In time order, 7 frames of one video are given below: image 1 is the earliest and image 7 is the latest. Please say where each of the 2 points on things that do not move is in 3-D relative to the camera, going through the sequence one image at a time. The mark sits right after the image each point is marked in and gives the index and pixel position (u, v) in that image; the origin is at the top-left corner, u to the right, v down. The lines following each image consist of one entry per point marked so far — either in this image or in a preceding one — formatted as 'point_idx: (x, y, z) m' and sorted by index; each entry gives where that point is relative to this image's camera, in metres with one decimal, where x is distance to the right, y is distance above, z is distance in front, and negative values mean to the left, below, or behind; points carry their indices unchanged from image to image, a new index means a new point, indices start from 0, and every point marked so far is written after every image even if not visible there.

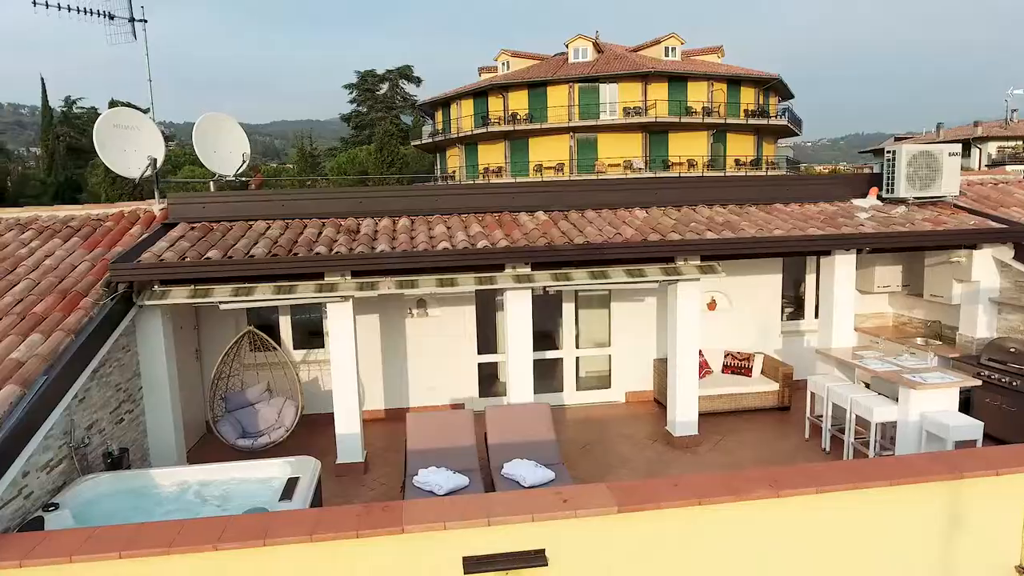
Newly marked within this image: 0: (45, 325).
0: (-4.6, -0.4, +6.0) m
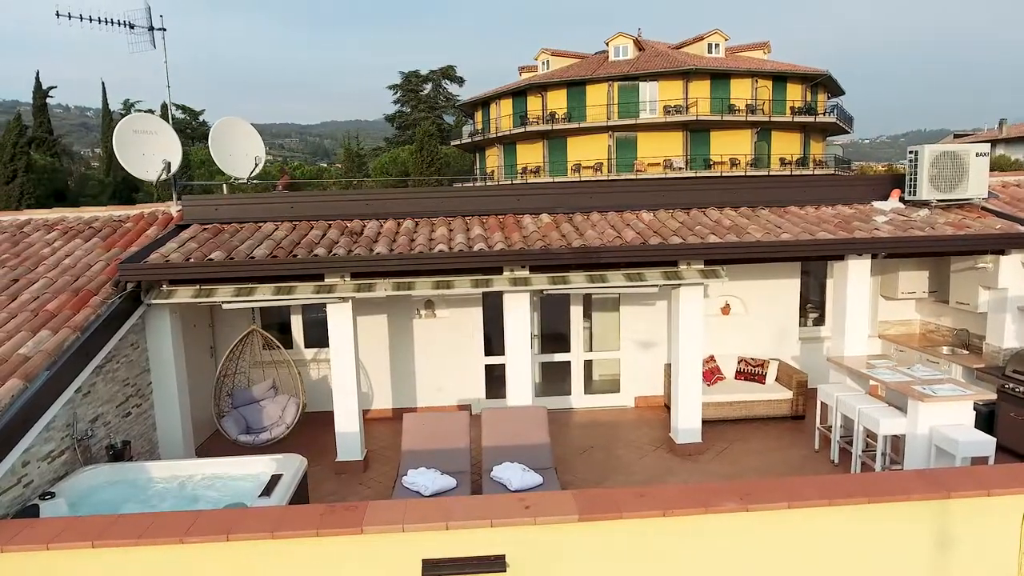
0: (-4.8, -0.3, +6.3) m
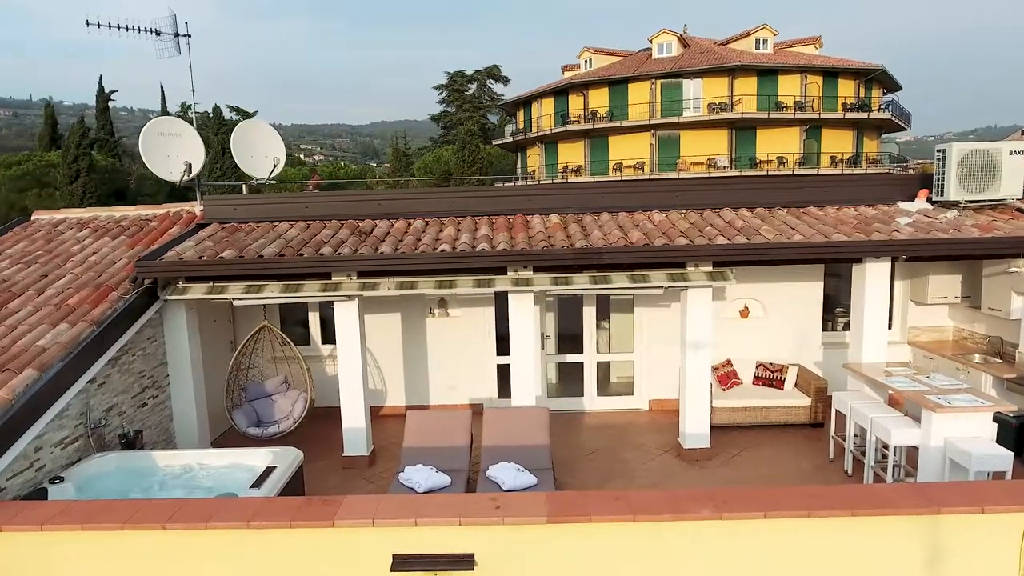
0: (-4.8, -0.3, +6.6) m
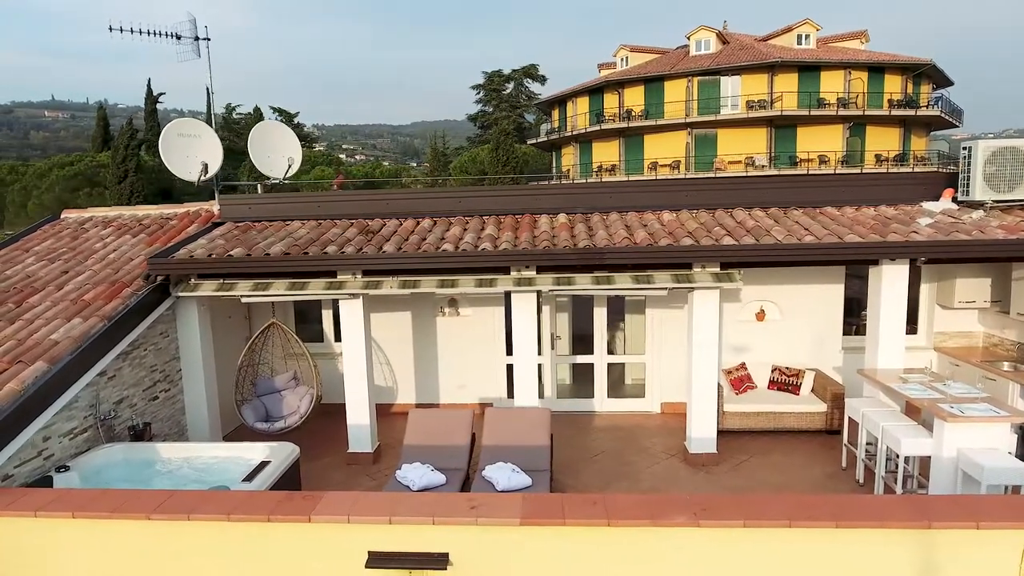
0: (-4.9, -0.2, +6.9) m
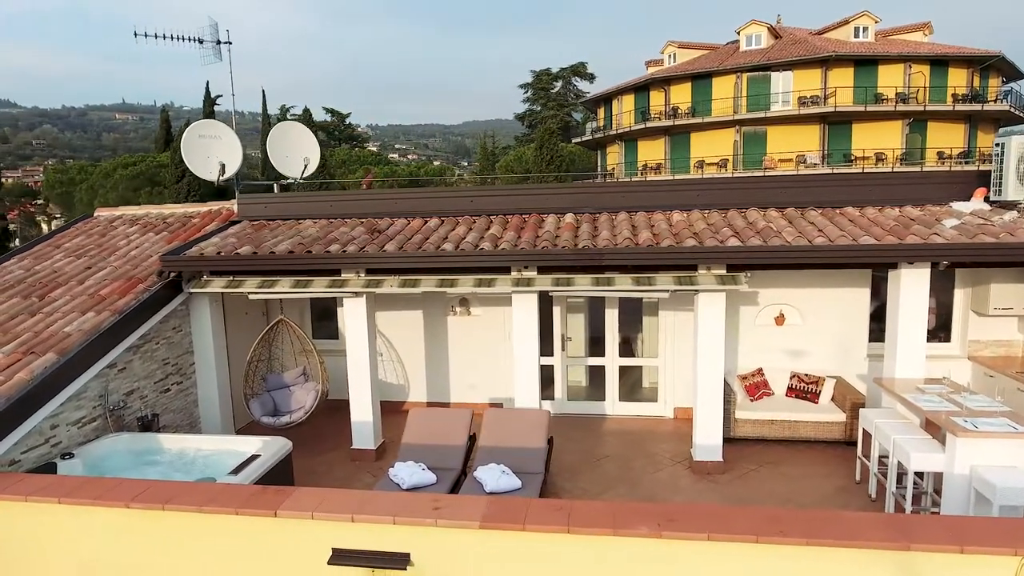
0: (-4.9, -0.2, +7.2) m
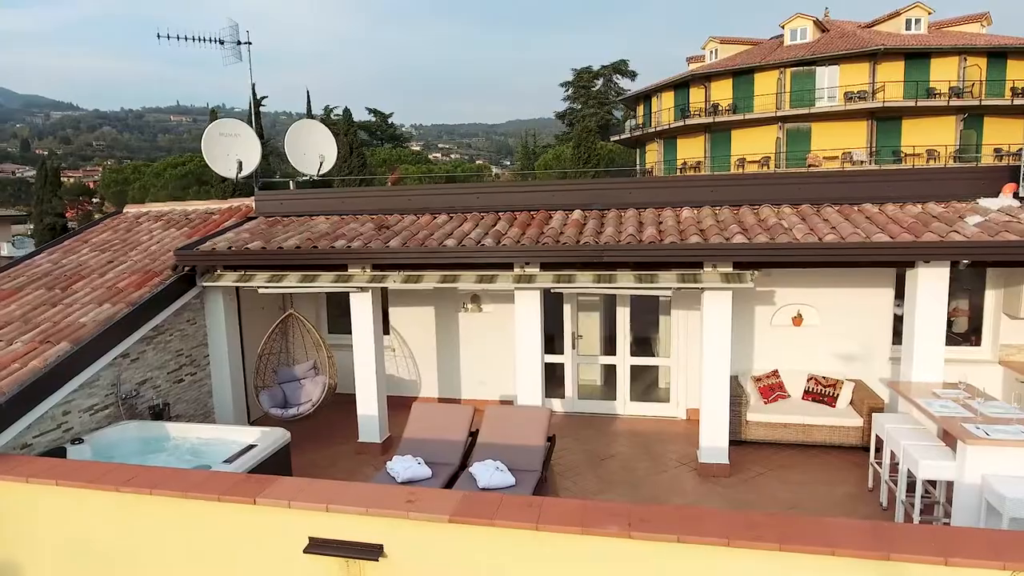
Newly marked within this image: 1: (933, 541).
0: (-4.9, -0.1, +7.5) m
1: (+2.6, -1.6, +3.7) m
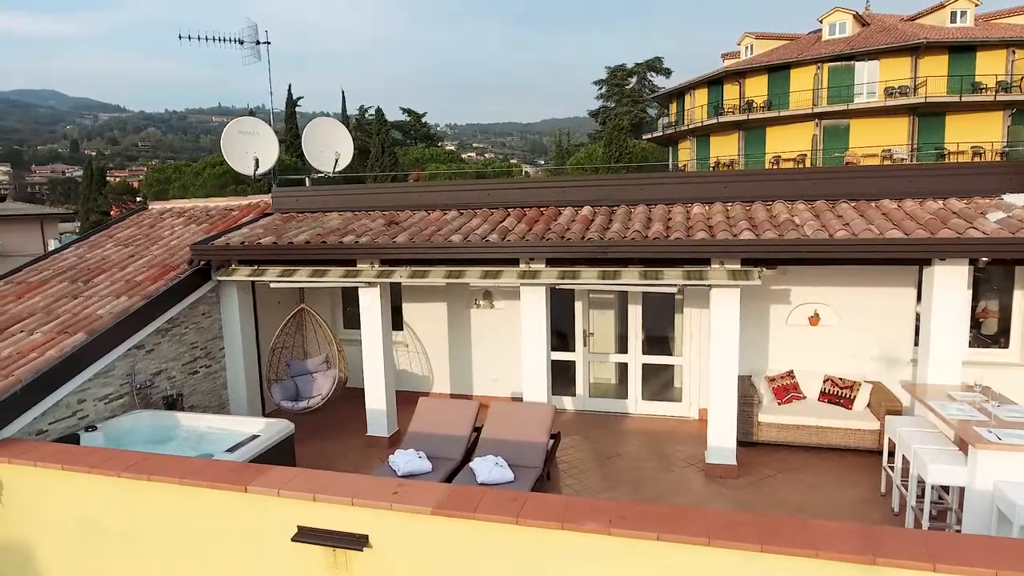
0: (-4.8, 0.0, +7.7) m
1: (+2.5, -1.5, +3.6) m
